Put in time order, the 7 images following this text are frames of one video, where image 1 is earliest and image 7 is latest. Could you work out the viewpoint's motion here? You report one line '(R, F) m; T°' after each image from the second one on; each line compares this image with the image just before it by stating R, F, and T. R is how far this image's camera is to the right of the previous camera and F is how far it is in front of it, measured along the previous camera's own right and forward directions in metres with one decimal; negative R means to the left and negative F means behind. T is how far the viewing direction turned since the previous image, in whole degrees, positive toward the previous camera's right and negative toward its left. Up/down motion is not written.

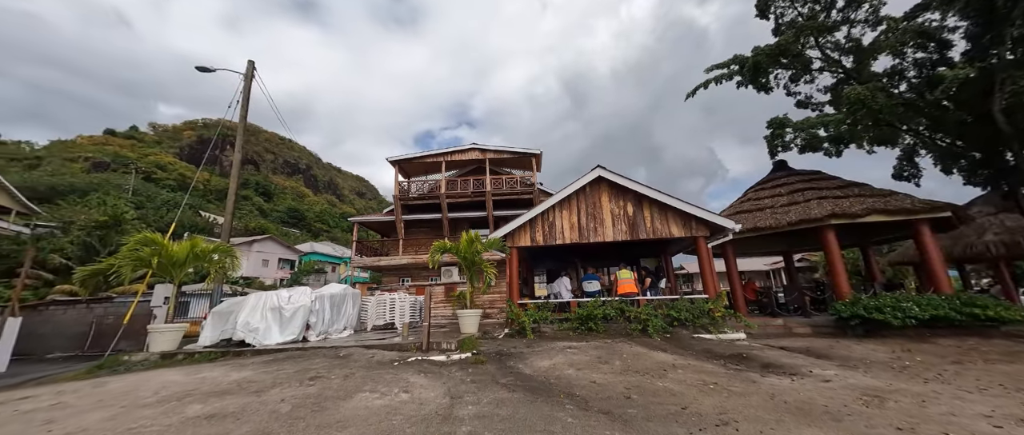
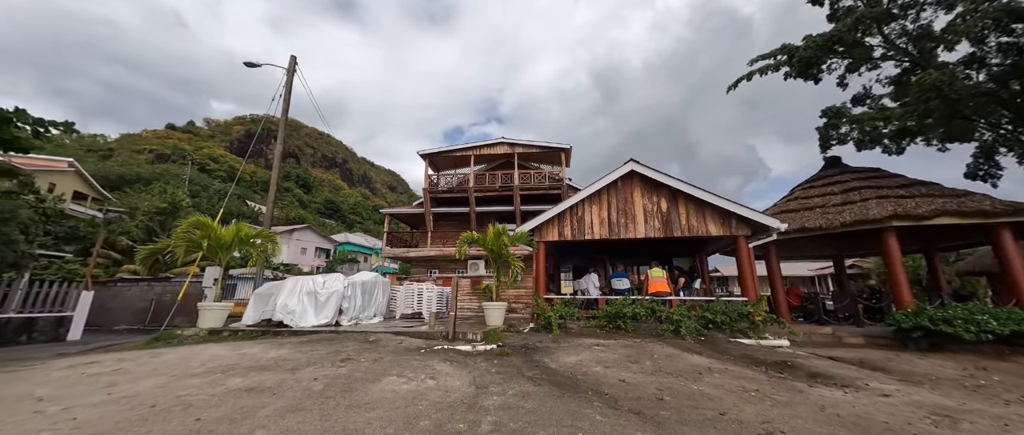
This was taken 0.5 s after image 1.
(0.0, +0.1) m; -5°
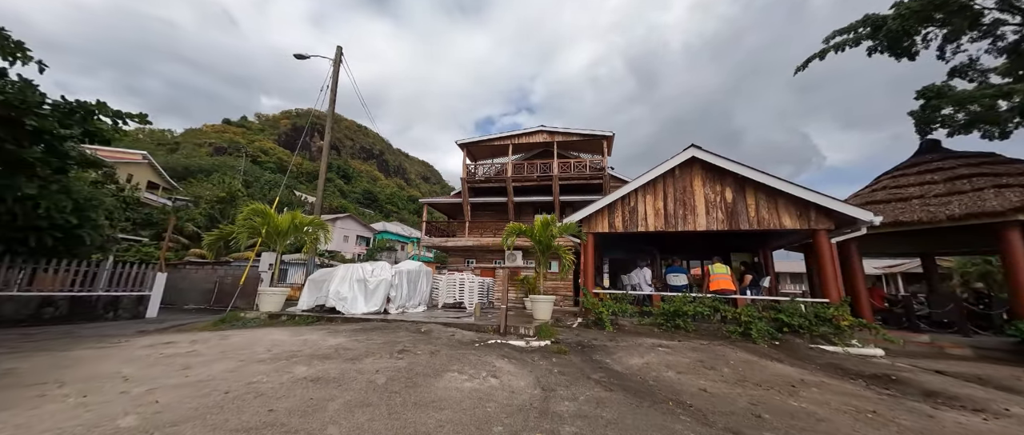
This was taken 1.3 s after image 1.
(-0.5, +0.3) m; -5°
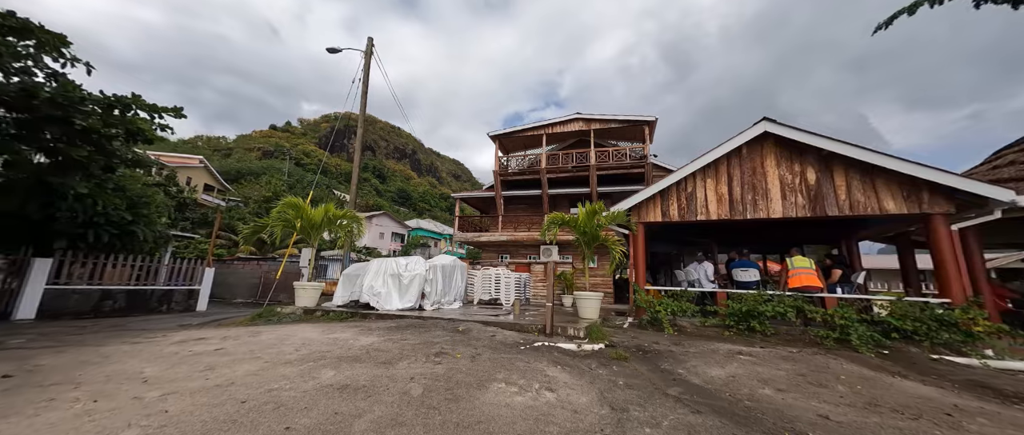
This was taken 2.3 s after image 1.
(-0.3, +0.6) m; -5°
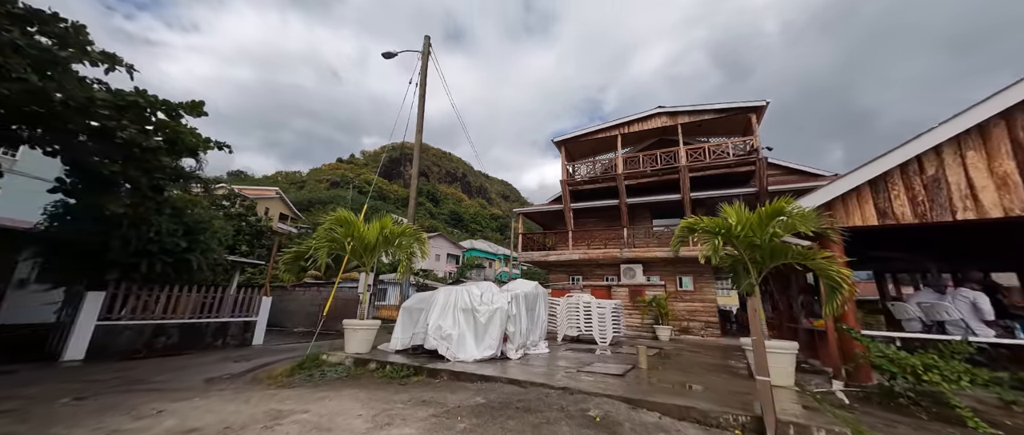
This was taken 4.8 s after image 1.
(-1.1, +2.0) m; -9°
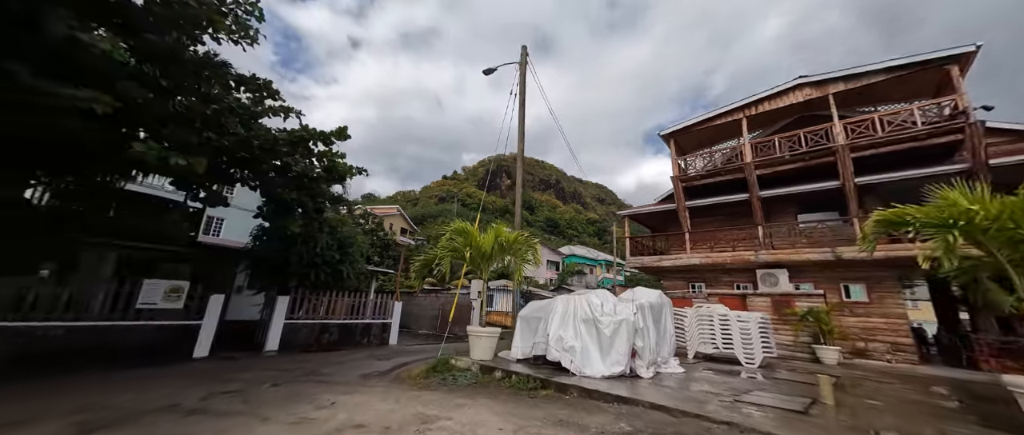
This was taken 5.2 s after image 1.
(-0.4, +0.3) m; -16°
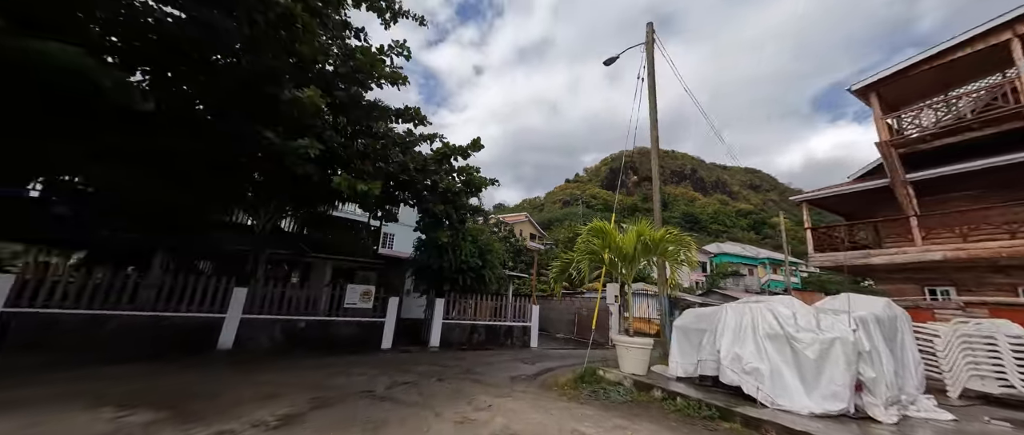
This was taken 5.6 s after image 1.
(-0.2, +0.3) m; -22°
